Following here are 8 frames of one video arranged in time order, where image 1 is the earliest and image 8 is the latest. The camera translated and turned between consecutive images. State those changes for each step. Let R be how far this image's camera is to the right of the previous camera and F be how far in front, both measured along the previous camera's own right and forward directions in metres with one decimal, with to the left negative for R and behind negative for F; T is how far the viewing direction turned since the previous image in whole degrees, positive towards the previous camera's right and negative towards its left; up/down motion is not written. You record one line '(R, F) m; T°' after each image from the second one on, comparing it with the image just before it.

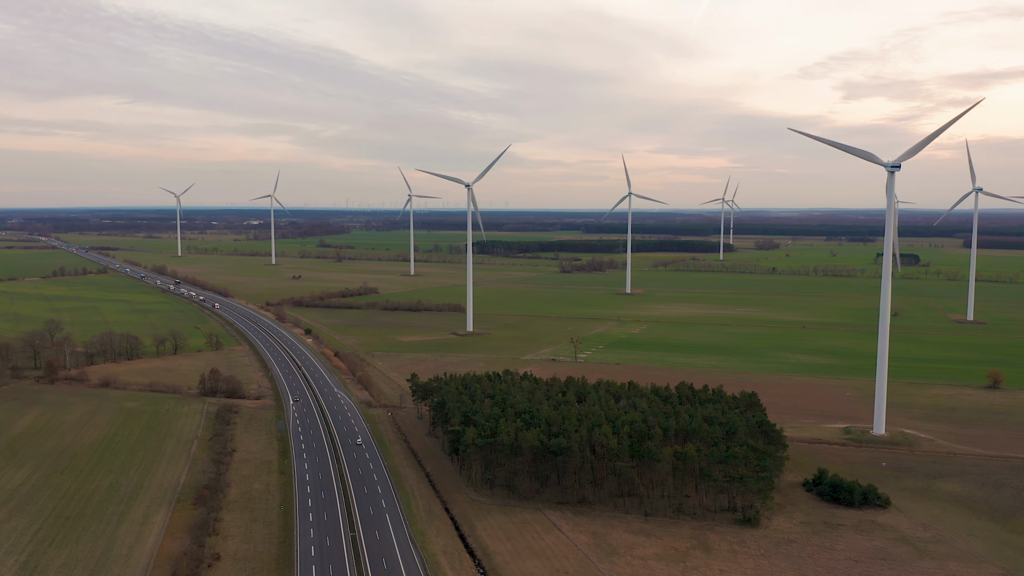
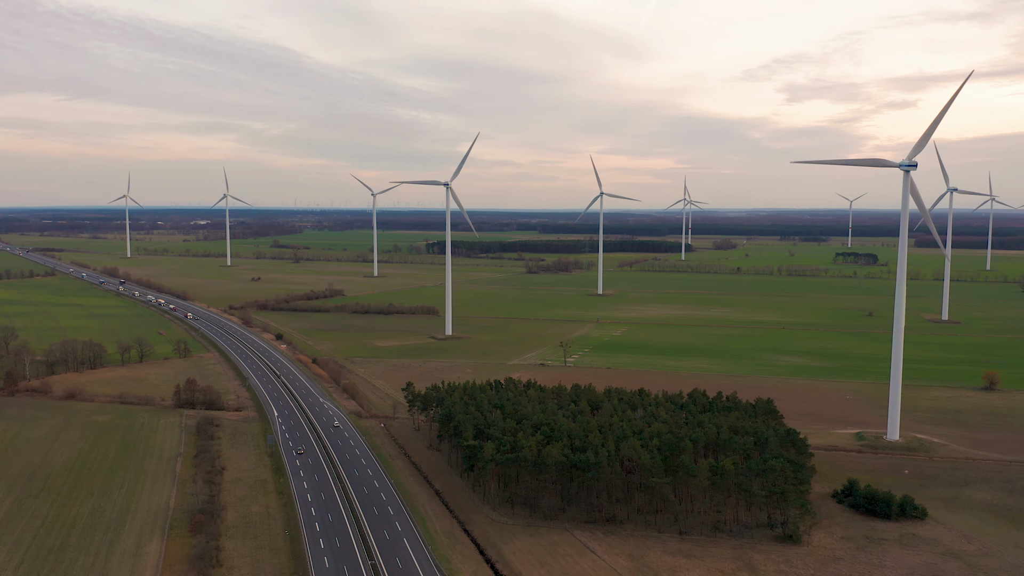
(-3.0, +2.6) m; +3°
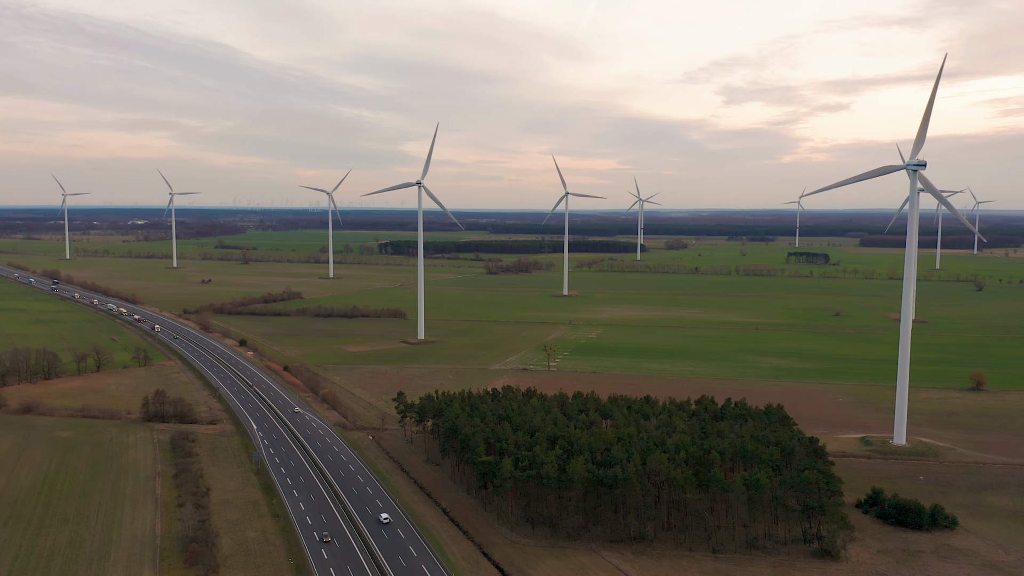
(-2.9, +2.4) m; +4°
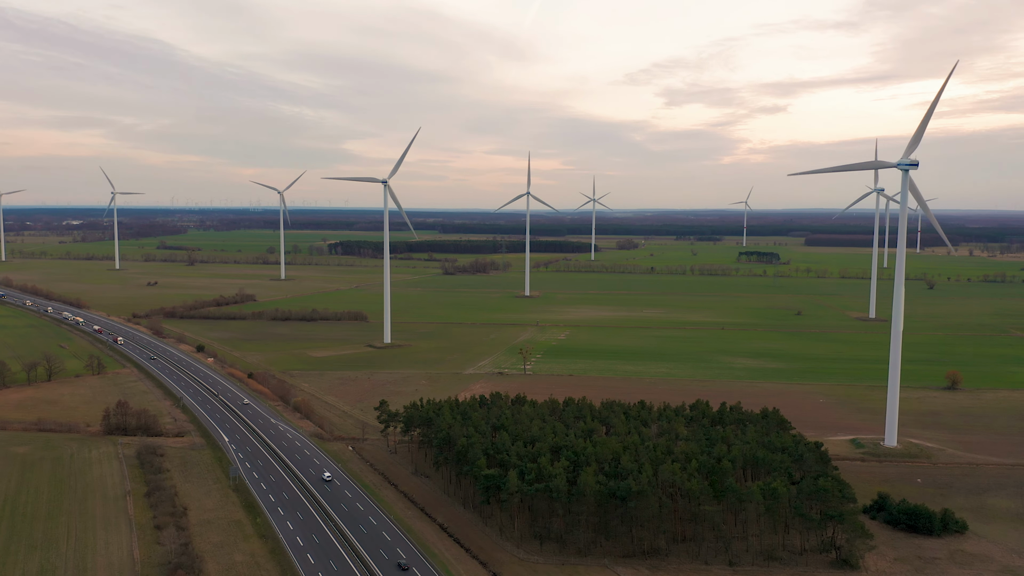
(-2.2, +1.8) m; +4°
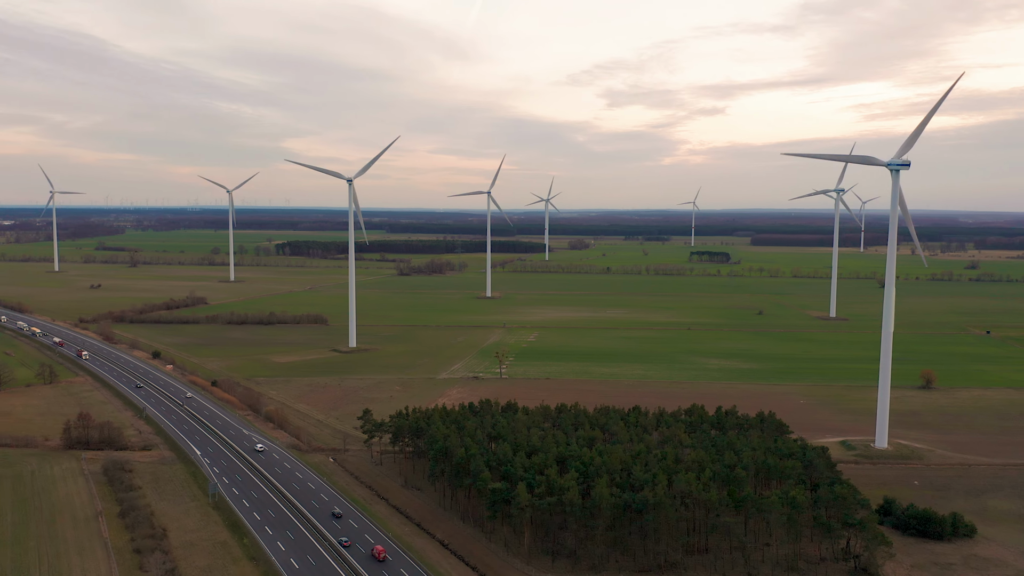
(-2.3, +1.7) m; +4°
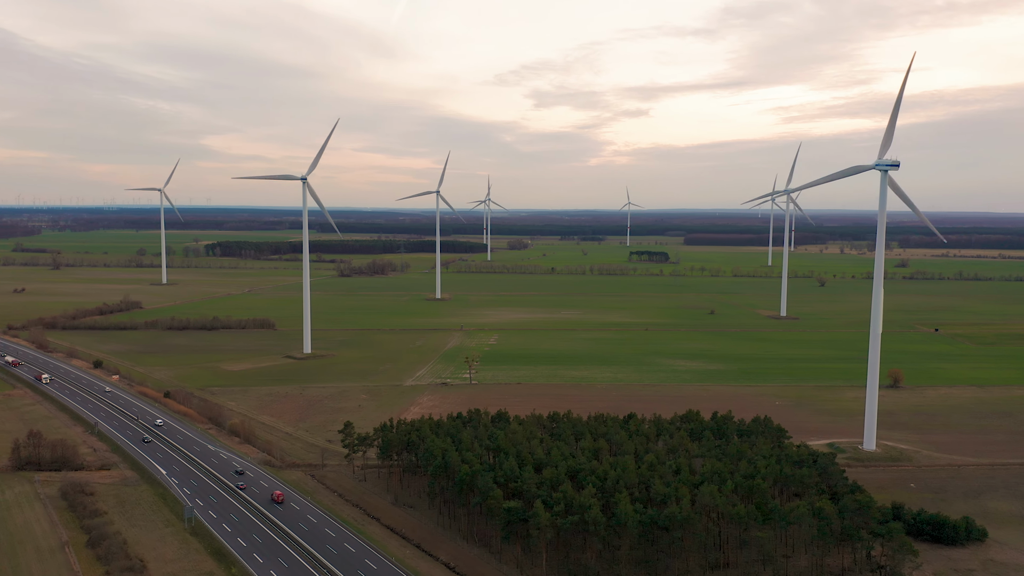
(-2.9, +2.0) m; +5°
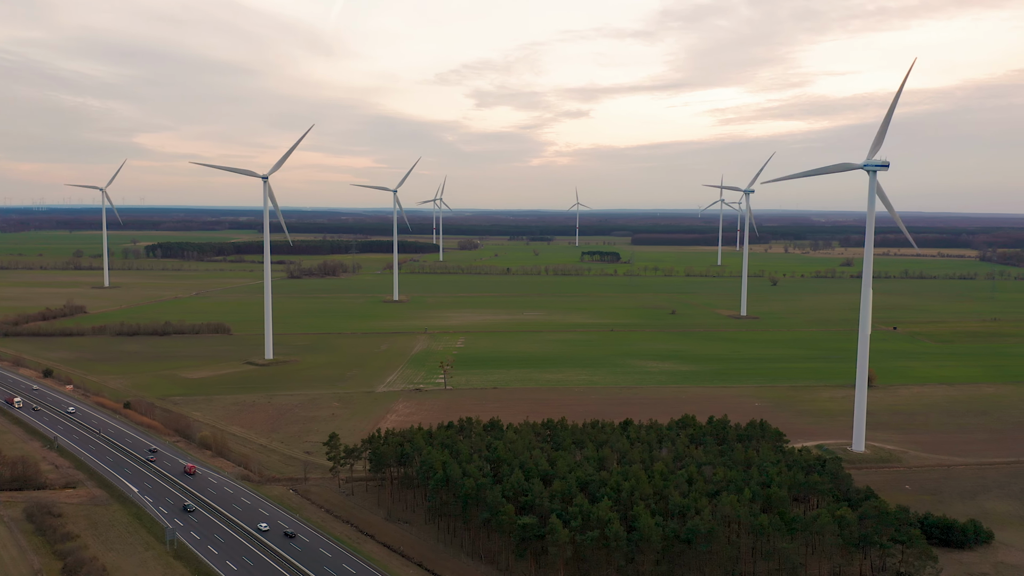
(-2.3, +1.5) m; +4°
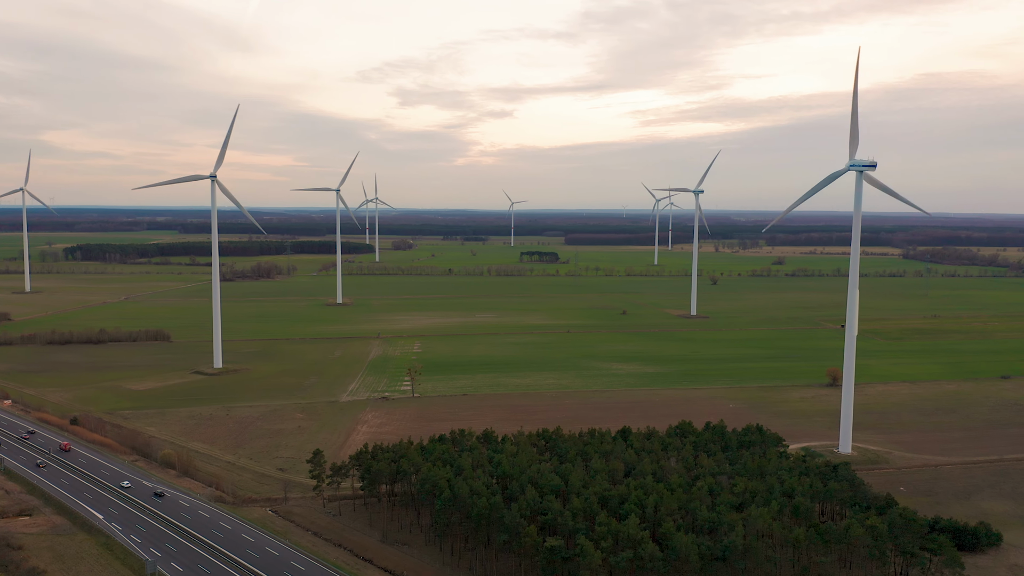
(-3.0, +1.9) m; +5°
